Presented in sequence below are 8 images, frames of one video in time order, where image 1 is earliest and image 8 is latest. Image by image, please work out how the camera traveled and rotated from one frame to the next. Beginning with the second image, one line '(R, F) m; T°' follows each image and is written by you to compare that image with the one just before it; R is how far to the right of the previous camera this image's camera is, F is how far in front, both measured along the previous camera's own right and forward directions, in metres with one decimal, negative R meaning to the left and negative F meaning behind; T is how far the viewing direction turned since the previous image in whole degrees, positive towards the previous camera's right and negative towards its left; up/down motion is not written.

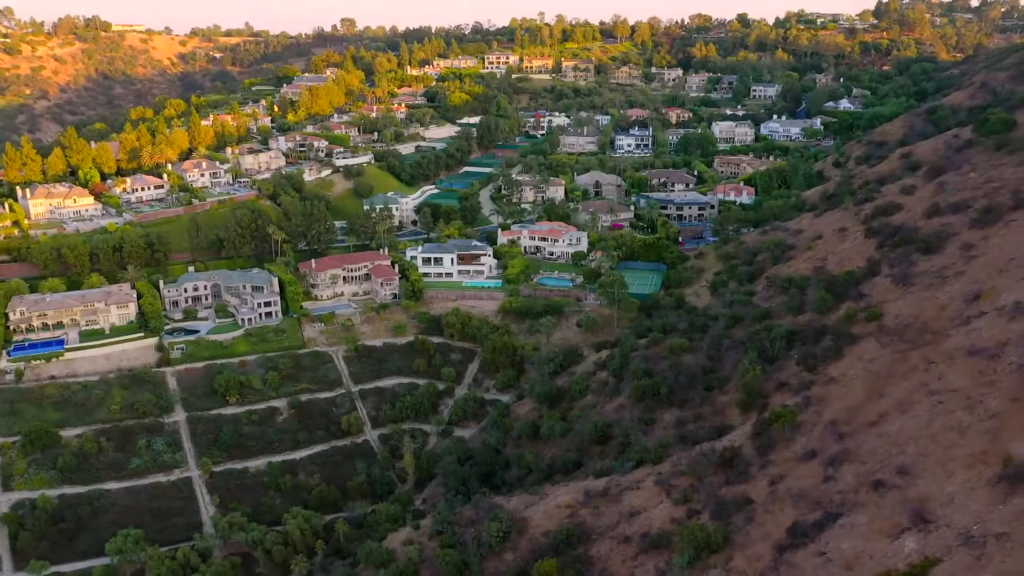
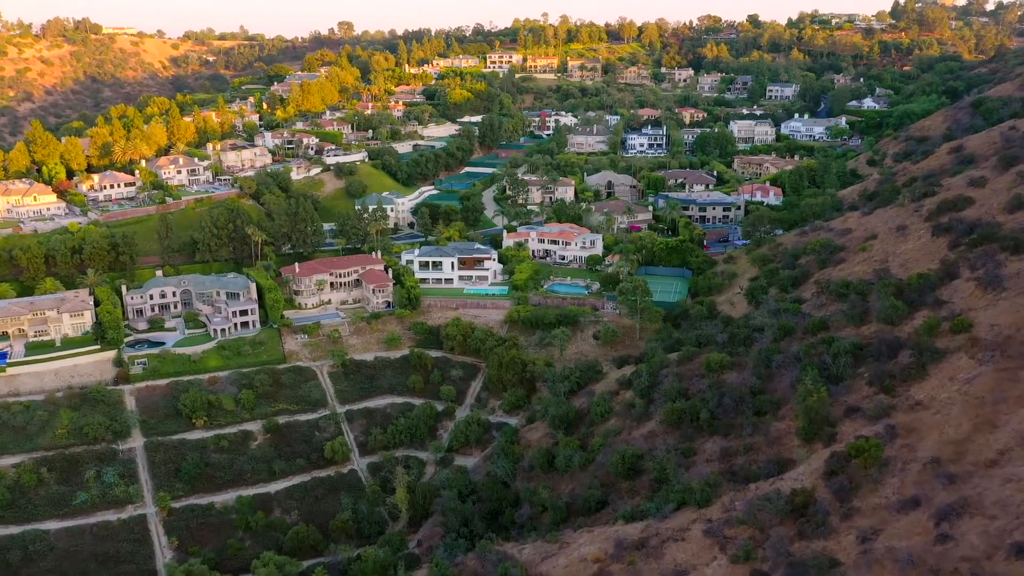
(-0.7, +7.9) m; 0°
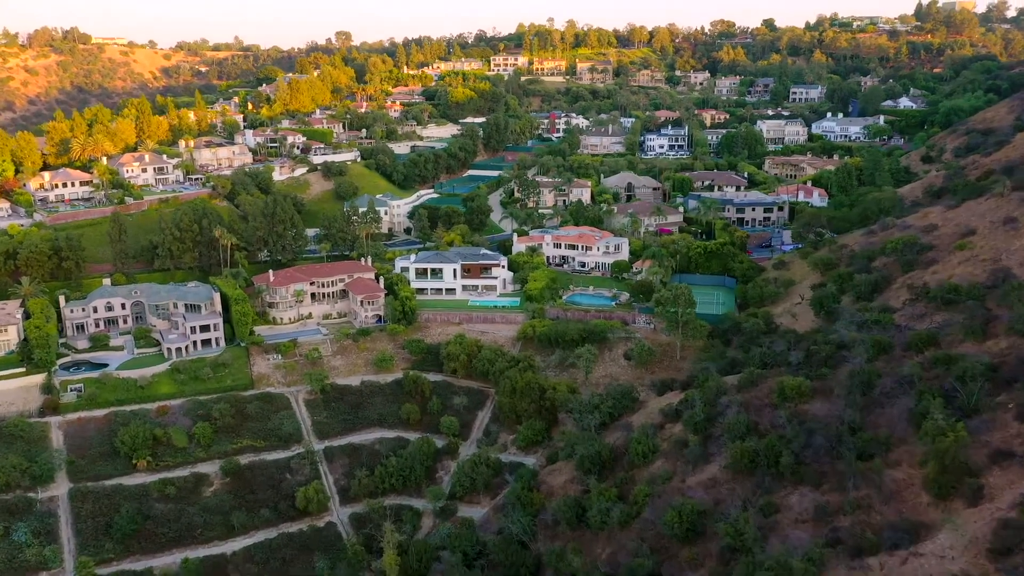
(-0.8, +9.9) m; 0°
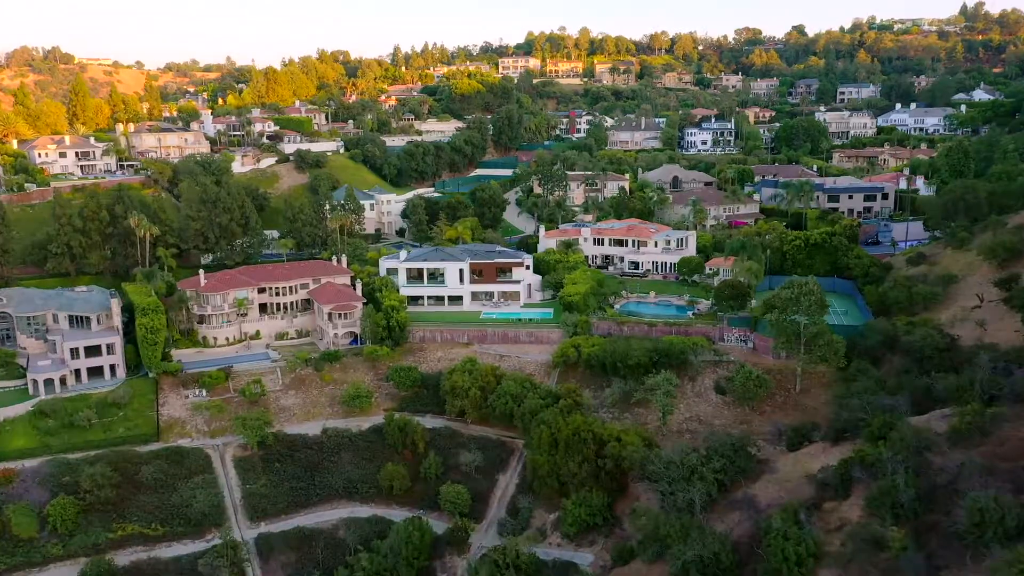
(-1.2, +16.2) m; 0°
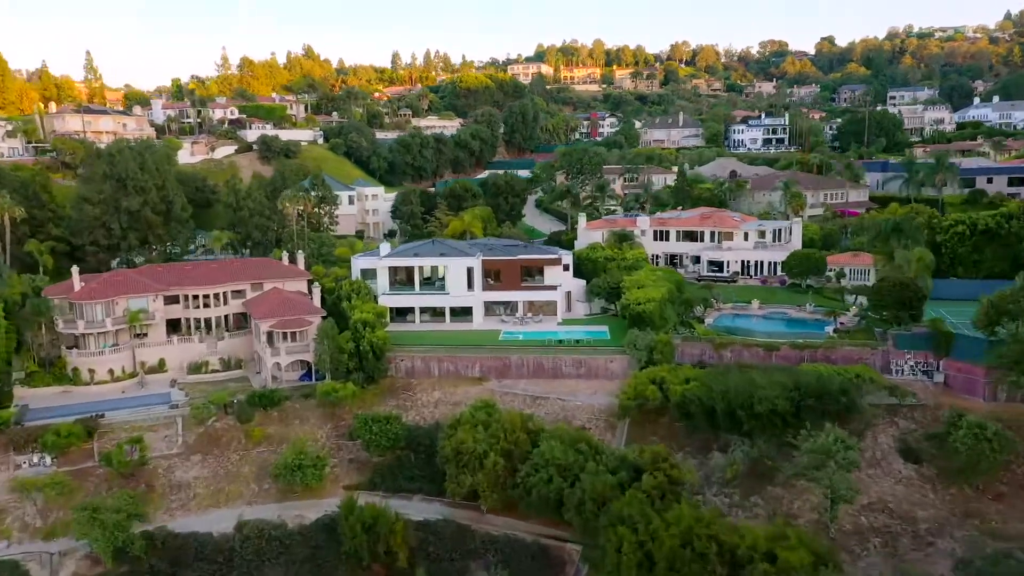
(-1.0, +13.5) m; 0°
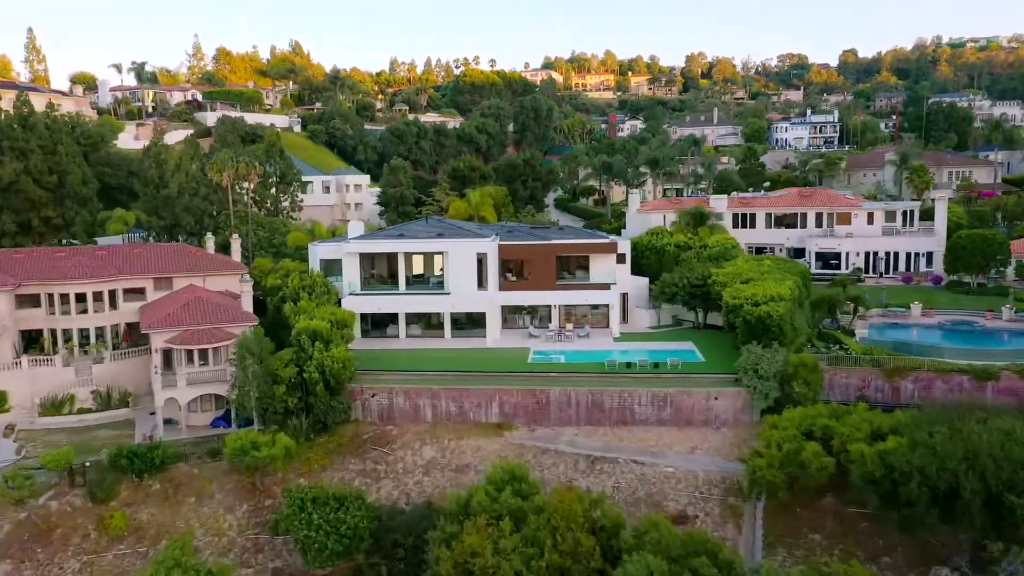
(-0.7, +9.4) m; 0°
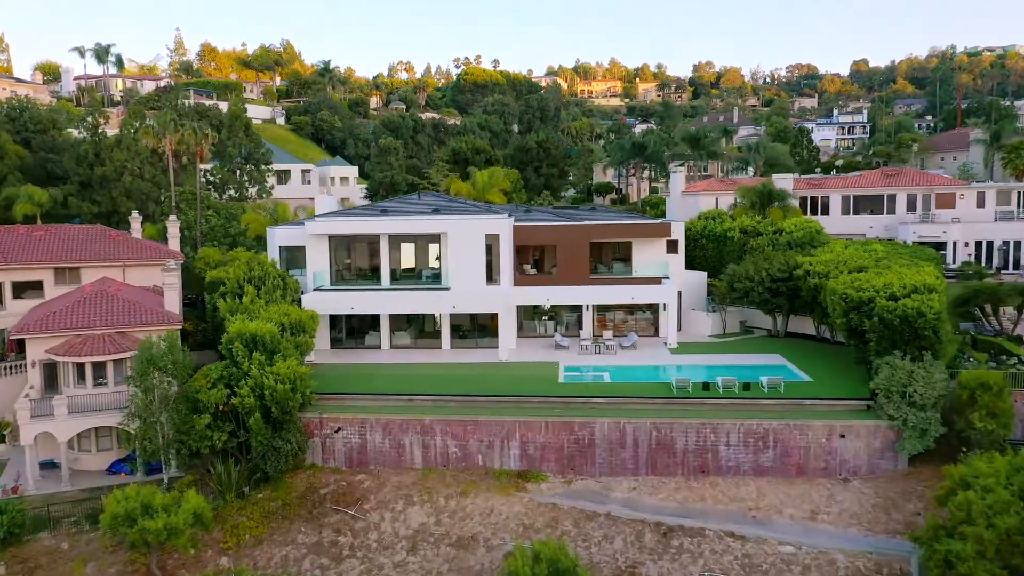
(-0.4, +4.8) m; 0°
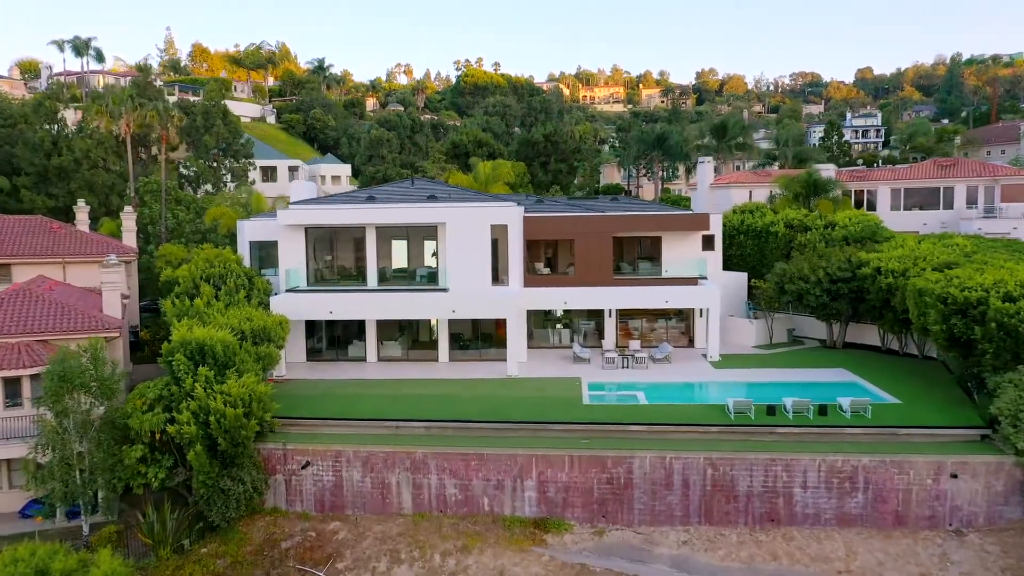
(-0.2, +2.2) m; 0°
